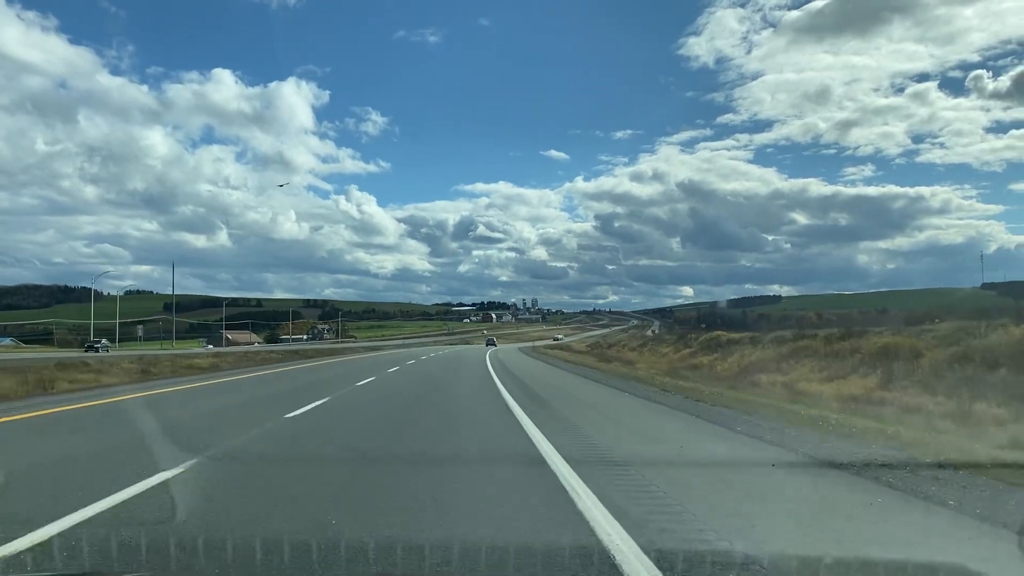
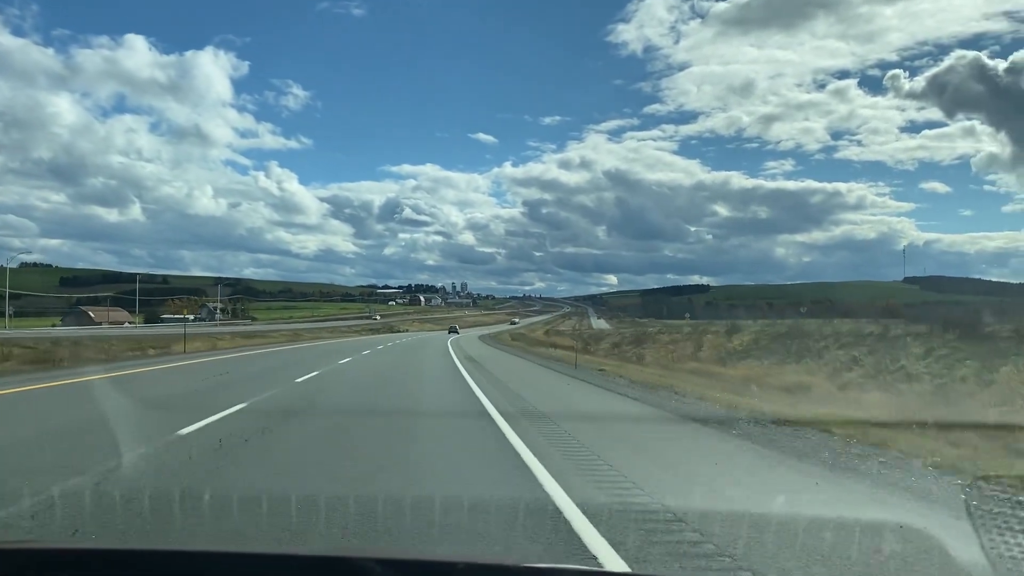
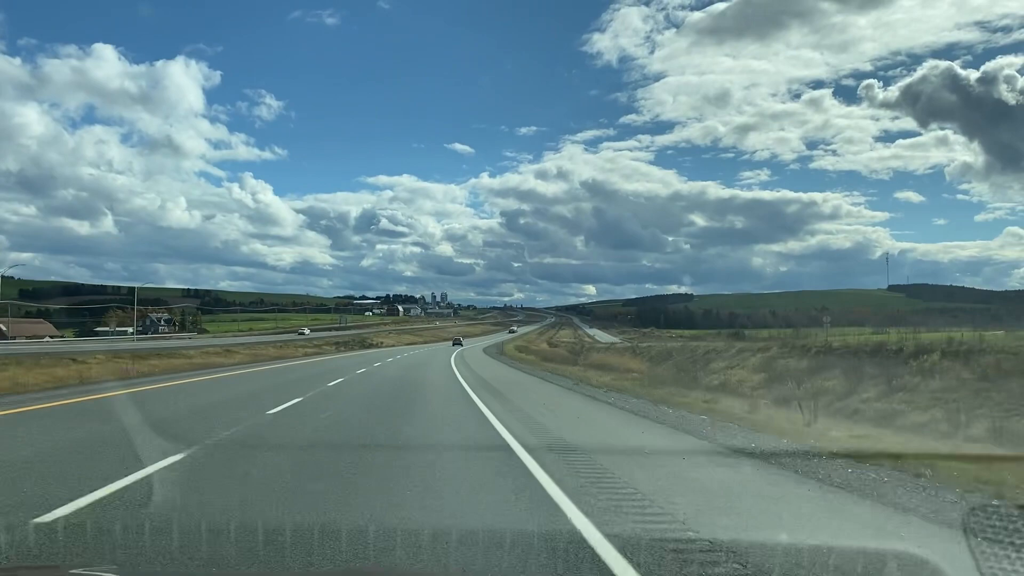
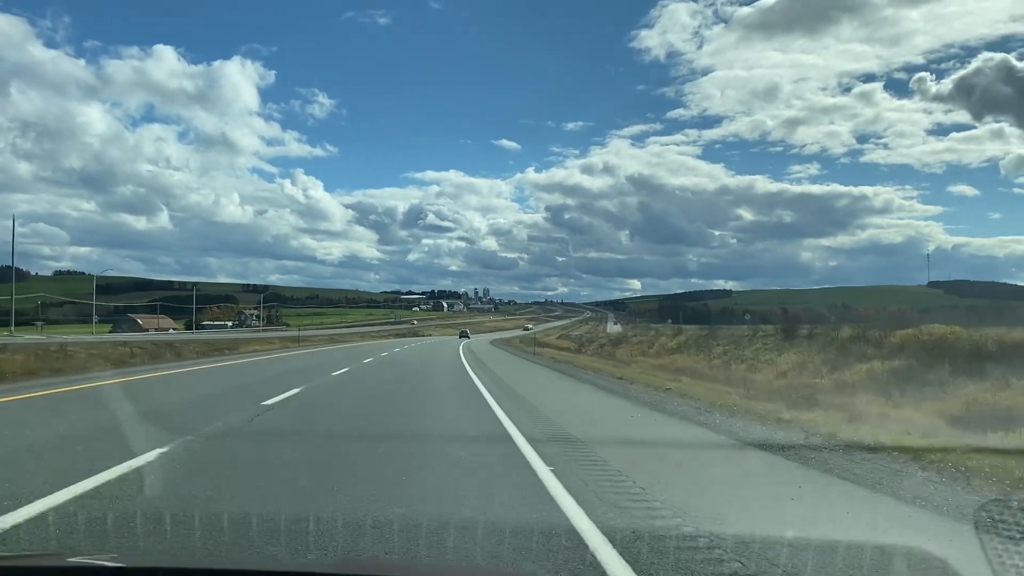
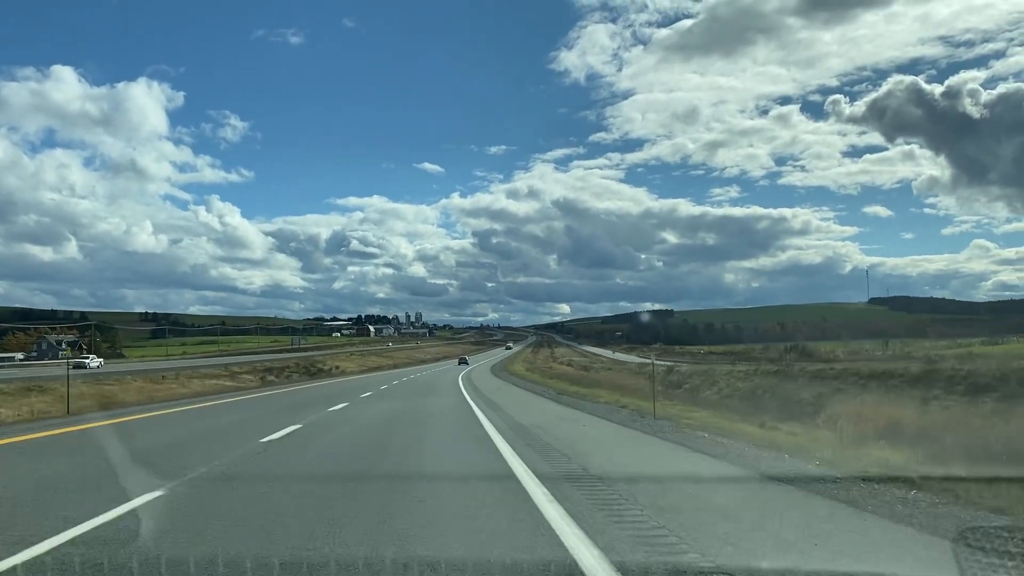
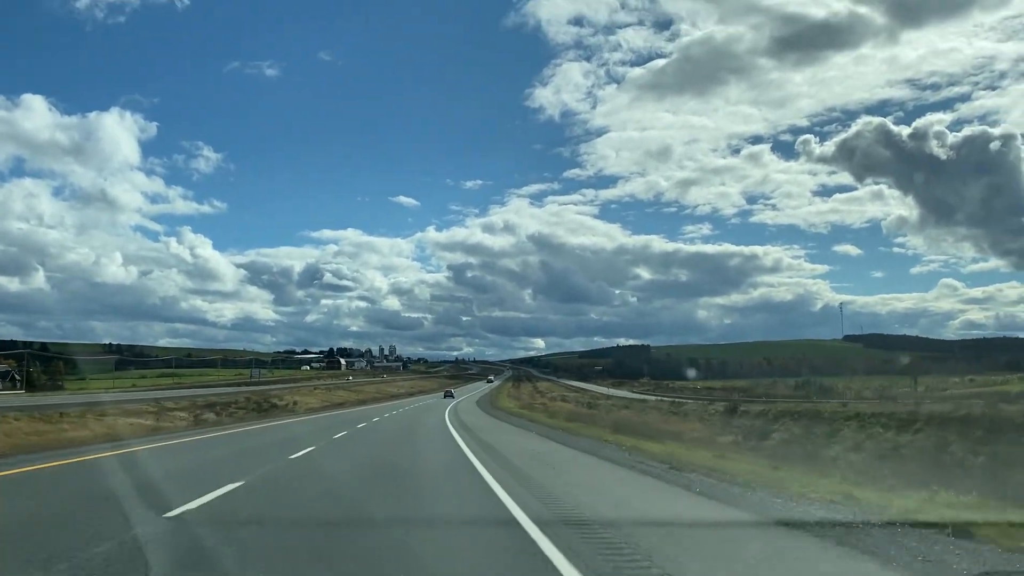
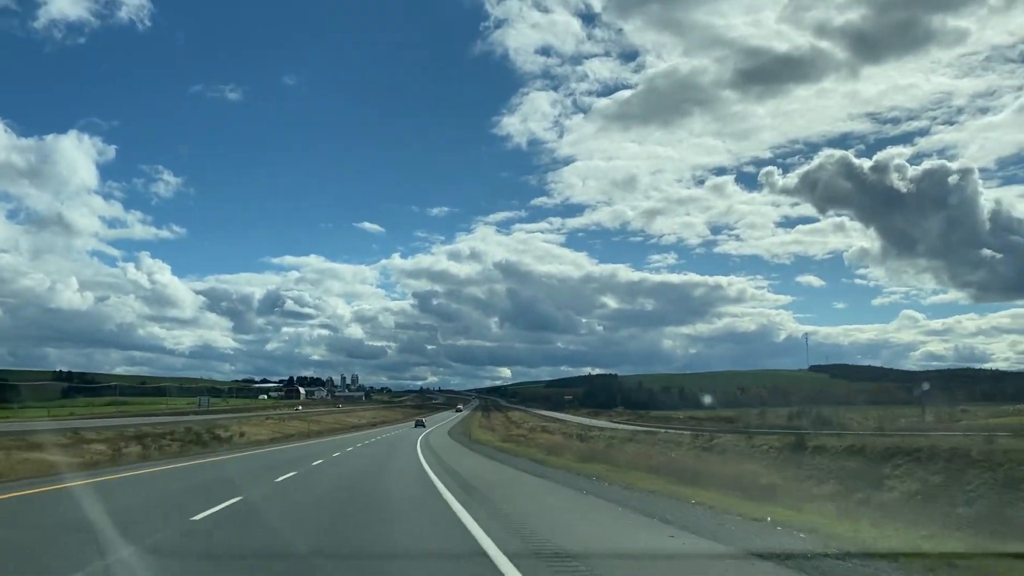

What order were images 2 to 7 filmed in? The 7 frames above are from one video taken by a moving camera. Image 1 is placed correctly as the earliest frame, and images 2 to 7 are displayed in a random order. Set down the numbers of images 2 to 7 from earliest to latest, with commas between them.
4, 2, 3, 5, 6, 7
